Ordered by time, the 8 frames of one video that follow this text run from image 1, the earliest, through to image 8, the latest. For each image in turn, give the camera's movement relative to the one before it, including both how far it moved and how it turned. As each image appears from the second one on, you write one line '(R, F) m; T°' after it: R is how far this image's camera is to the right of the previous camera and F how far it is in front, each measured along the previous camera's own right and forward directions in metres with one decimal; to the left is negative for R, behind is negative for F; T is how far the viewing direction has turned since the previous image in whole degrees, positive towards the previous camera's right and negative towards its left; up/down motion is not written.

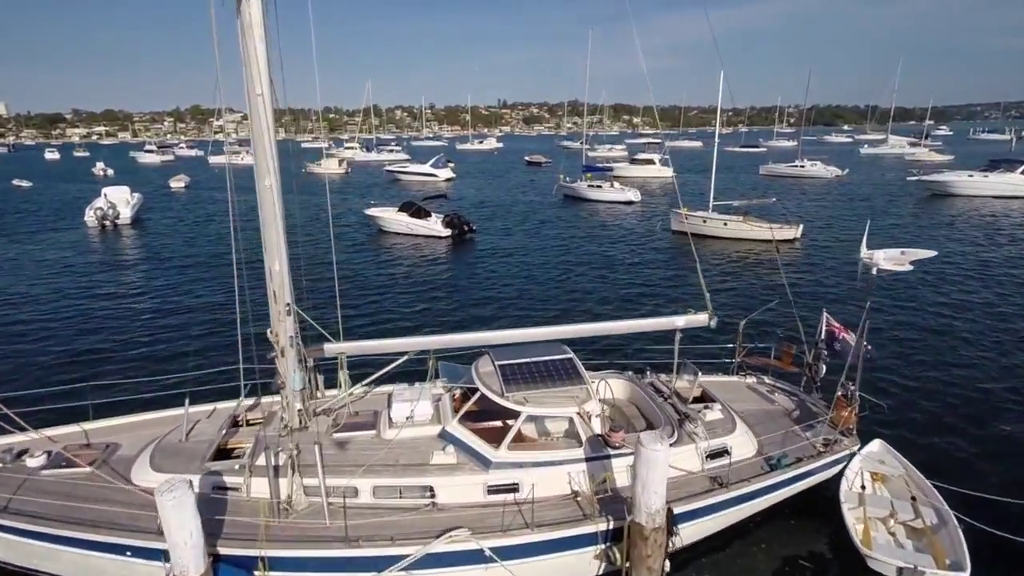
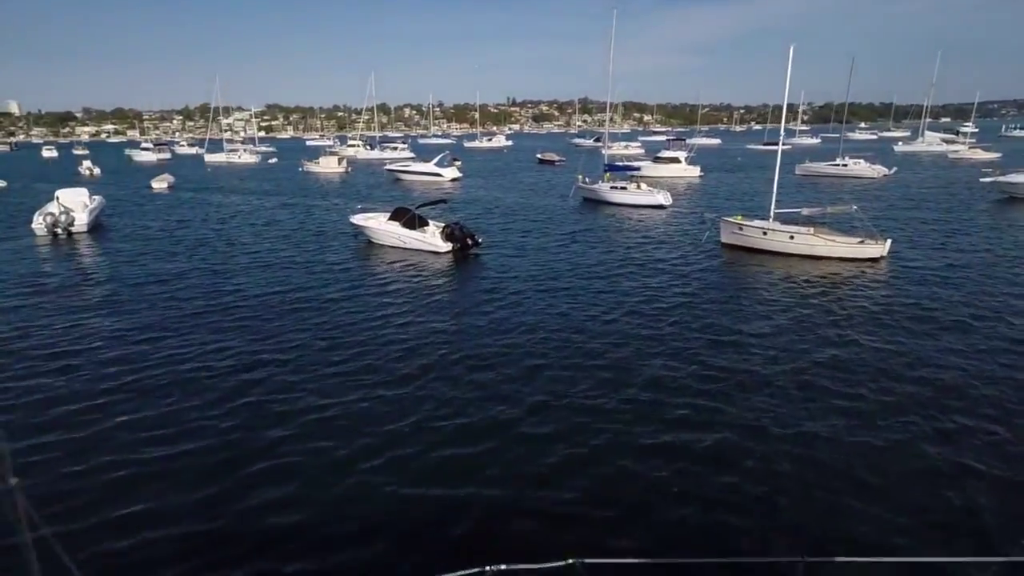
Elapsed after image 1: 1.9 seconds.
(-0.4, +7.8) m; -1°
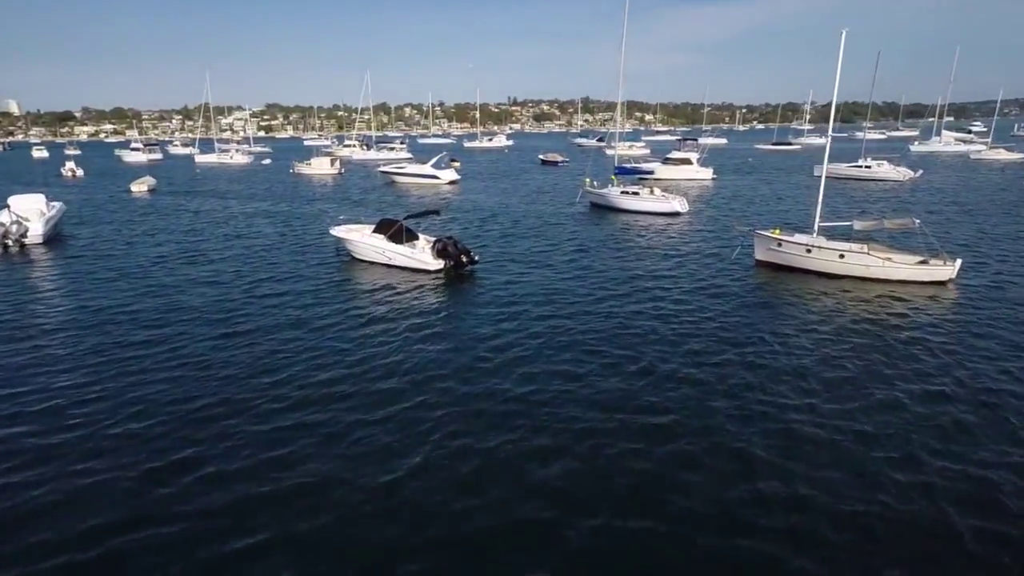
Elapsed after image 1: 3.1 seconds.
(-0.1, +4.9) m; 0°
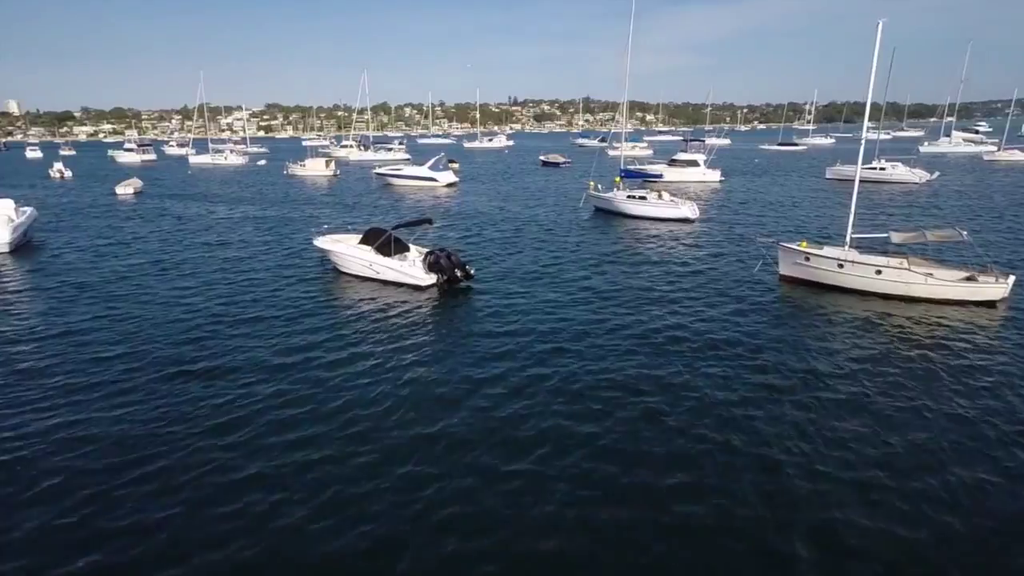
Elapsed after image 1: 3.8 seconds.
(0.0, +2.9) m; 0°
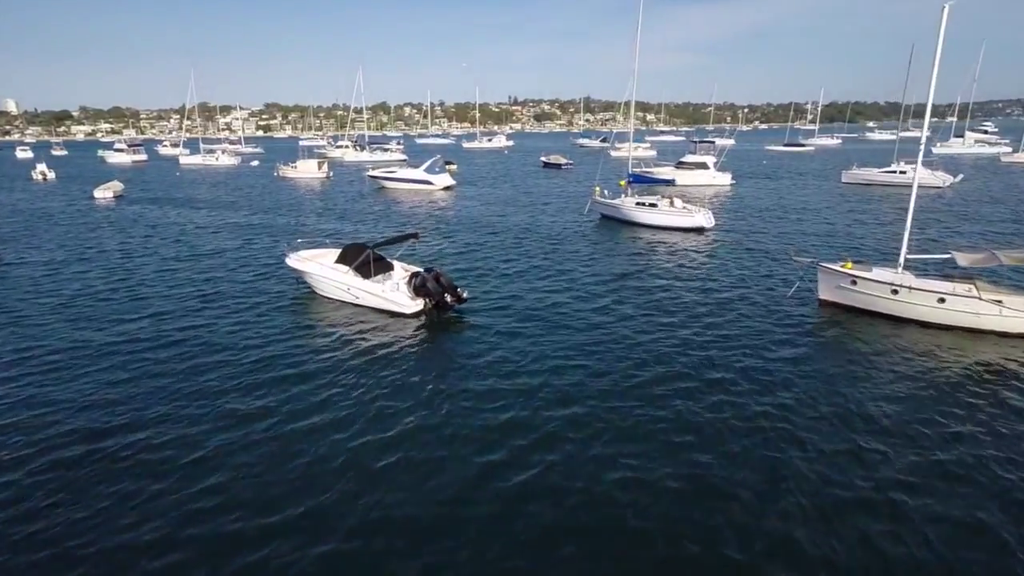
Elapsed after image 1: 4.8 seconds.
(0.0, +3.8) m; 0°
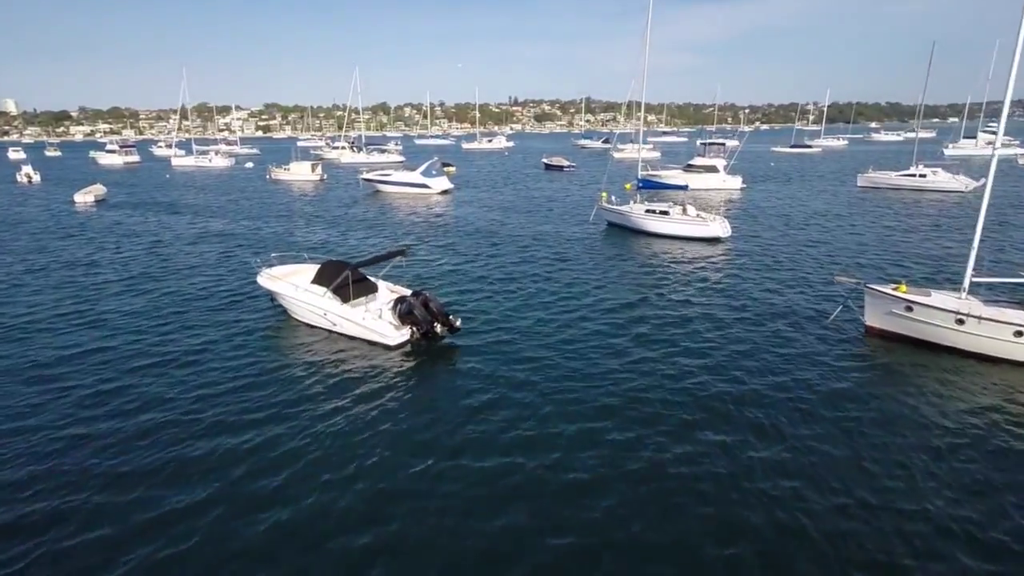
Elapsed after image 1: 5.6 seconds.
(-0.1, +3.3) m; 0°
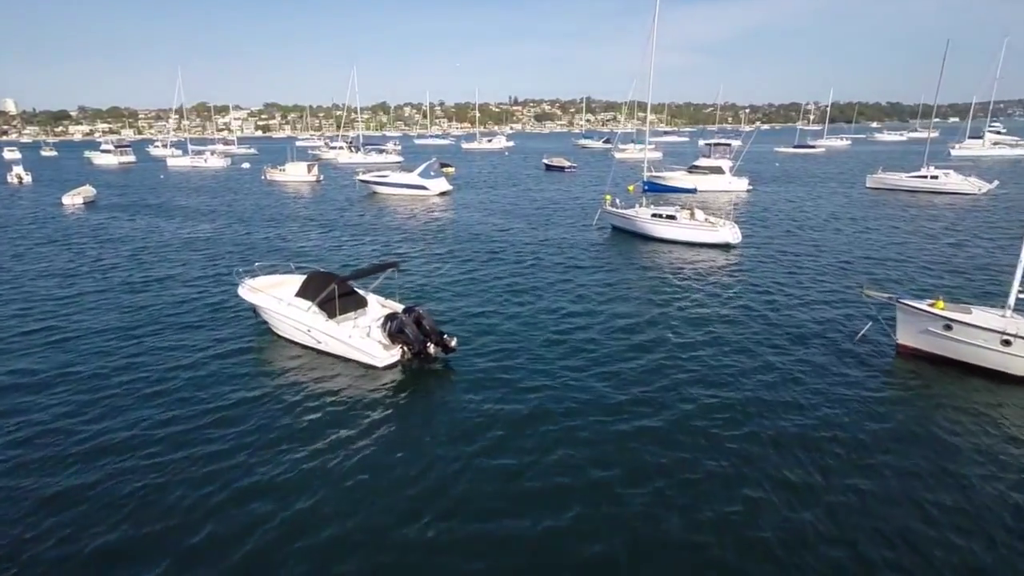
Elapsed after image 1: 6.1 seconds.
(-0.1, +1.8) m; 0°
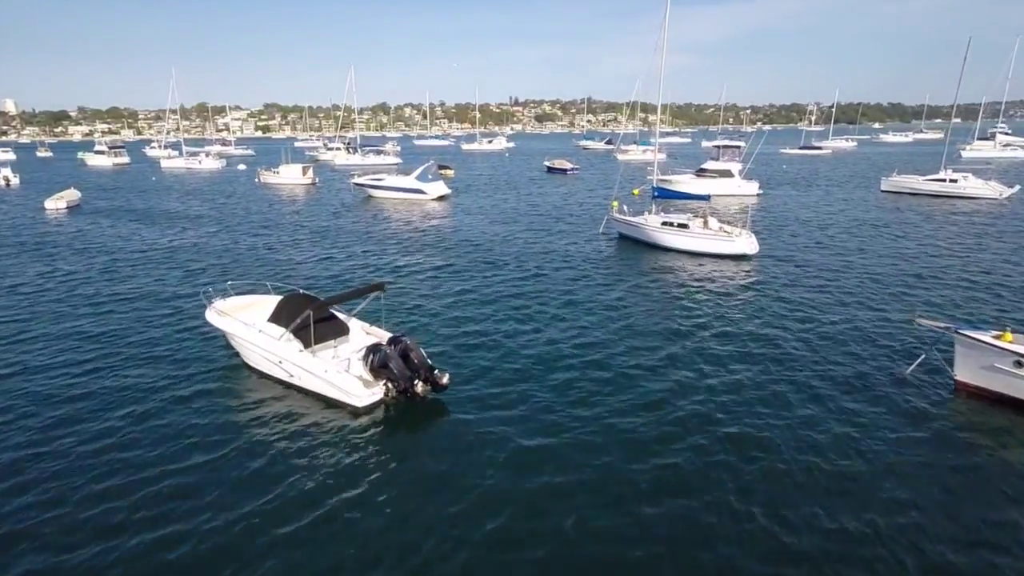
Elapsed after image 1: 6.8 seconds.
(-0.1, +2.6) m; 0°
